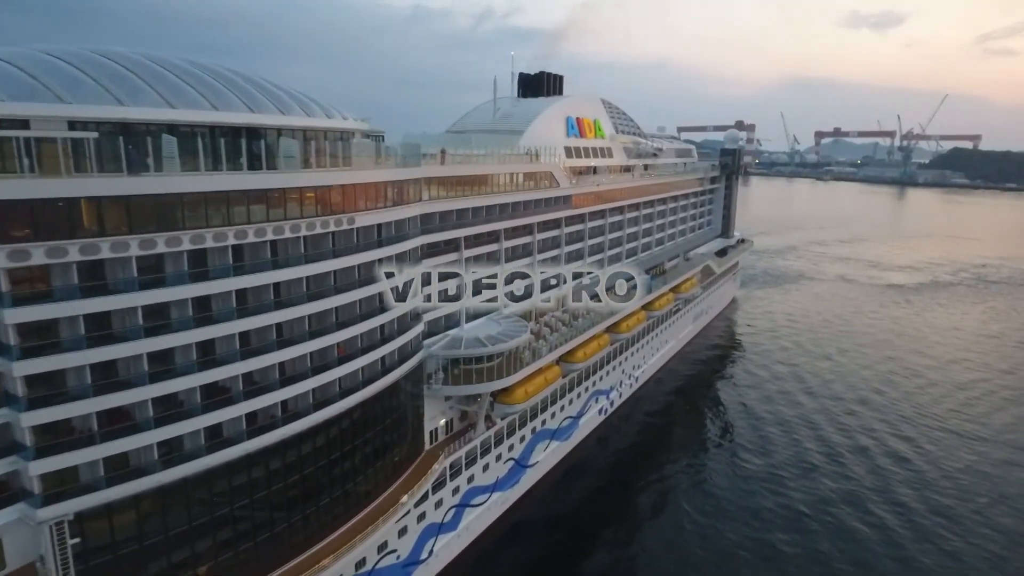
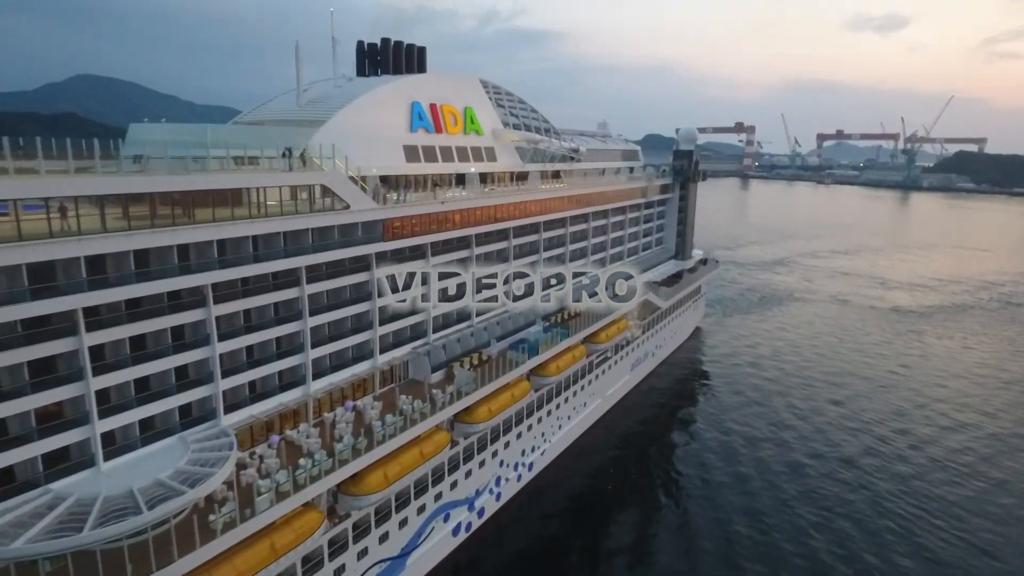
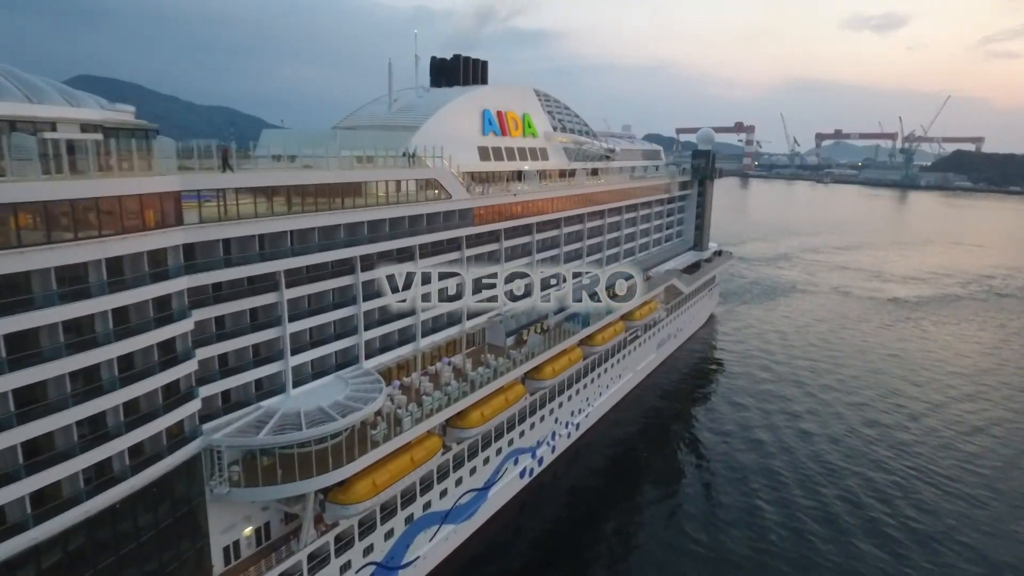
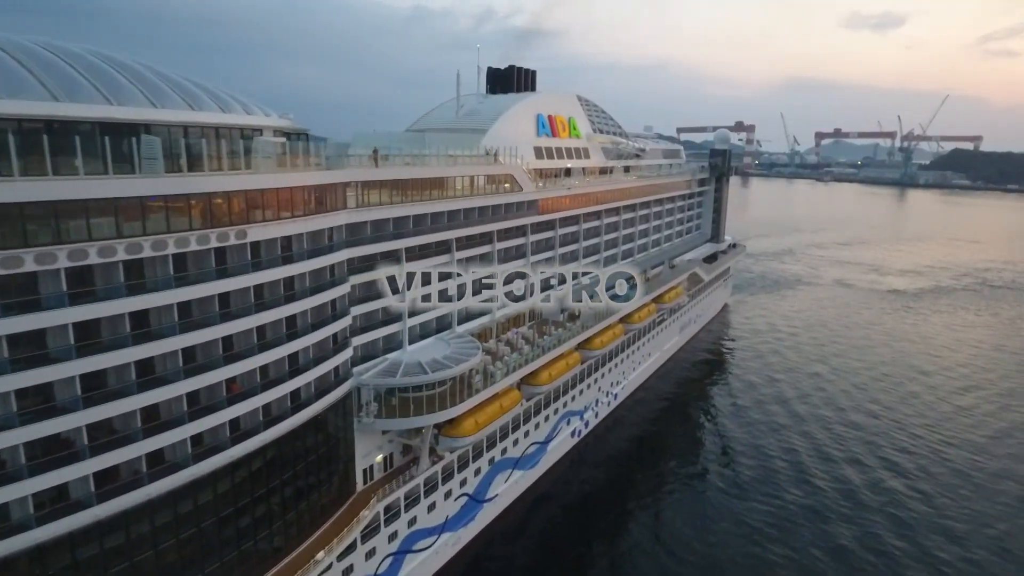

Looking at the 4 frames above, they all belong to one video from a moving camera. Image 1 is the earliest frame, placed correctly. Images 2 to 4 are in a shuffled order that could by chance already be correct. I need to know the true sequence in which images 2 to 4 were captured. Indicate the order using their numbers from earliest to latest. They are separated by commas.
4, 3, 2
